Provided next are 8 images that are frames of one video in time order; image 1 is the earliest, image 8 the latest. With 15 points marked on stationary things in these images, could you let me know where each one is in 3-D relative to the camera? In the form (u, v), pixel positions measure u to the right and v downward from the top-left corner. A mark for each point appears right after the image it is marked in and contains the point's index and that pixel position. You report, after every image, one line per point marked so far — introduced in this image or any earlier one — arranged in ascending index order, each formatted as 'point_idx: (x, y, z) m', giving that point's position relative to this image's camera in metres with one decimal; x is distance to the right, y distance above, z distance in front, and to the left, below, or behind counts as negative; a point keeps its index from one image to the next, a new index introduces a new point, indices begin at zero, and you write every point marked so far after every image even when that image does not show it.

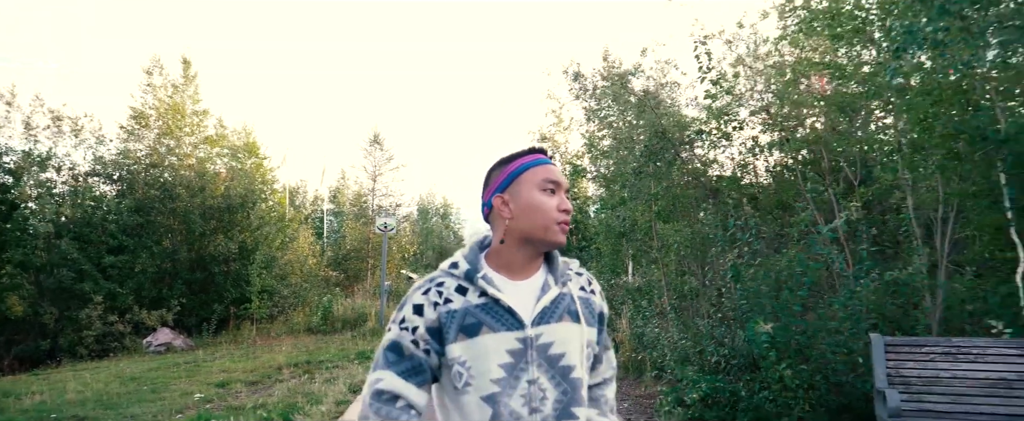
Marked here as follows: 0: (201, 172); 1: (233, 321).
0: (-7.8, +1.0, +14.7) m
1: (-6.8, -2.8, +15.1) m
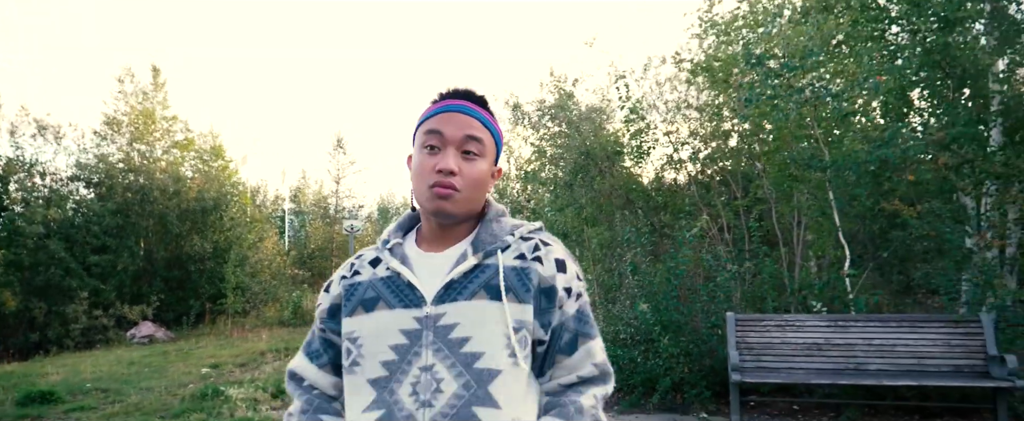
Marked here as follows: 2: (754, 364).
0: (-8.9, +0.9, +15.7) m
1: (-8.0, -2.9, +16.1) m
2: (+2.3, -1.4, +5.4) m
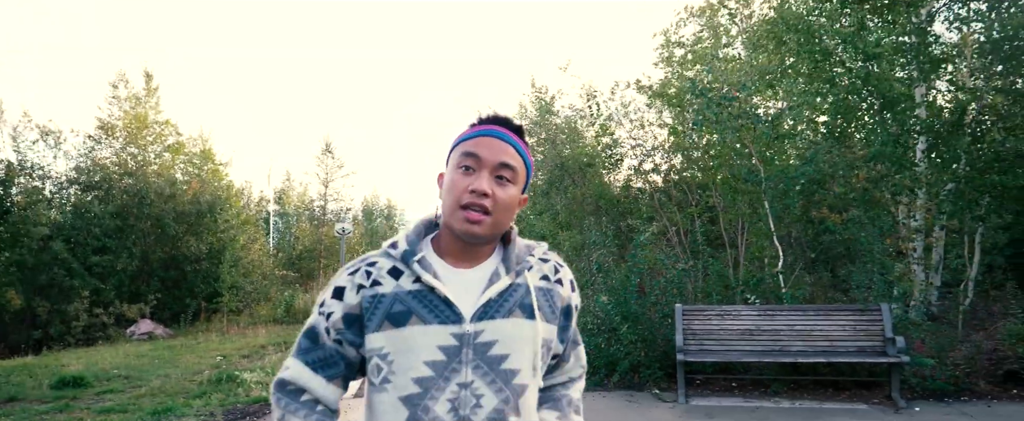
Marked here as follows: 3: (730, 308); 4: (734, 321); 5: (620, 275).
0: (-9.4, +0.8, +16.3) m
1: (-8.5, -3.0, +16.7) m
2: (+2.0, -1.5, +6.4) m
3: (+2.5, -1.1, +6.6) m
4: (+2.5, -1.2, +6.5) m
5: (+1.3, -0.8, +7.2) m
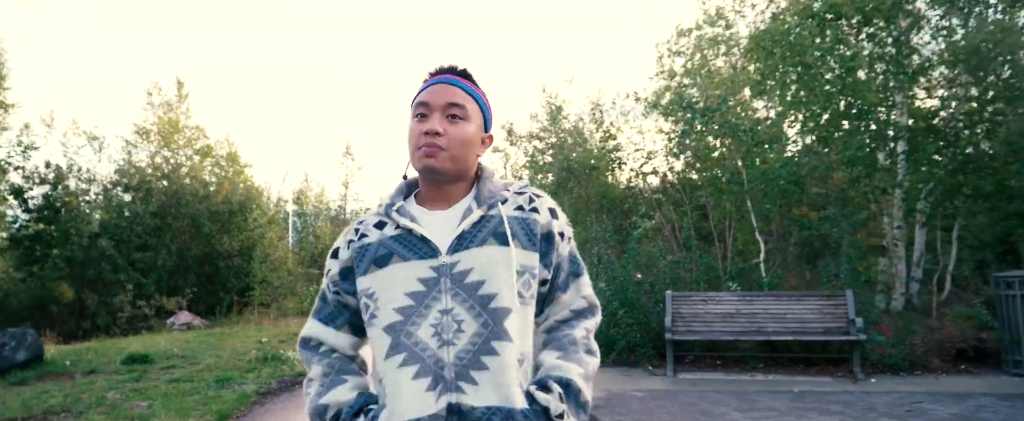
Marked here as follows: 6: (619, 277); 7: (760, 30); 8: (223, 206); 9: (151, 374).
0: (-9.1, +0.8, +17.4) m
1: (-8.2, -3.0, +17.8) m
2: (+2.2, -1.5, +7.3) m
3: (+2.6, -1.1, +7.5) m
4: (+2.6, -1.2, +7.4) m
5: (+1.5, -0.8, +8.1) m
6: (+1.5, -0.9, +8.0) m
7: (+4.7, +3.3, +11.0) m
8: (-8.5, +0.2, +17.5) m
9: (-4.9, -2.2, +7.9) m
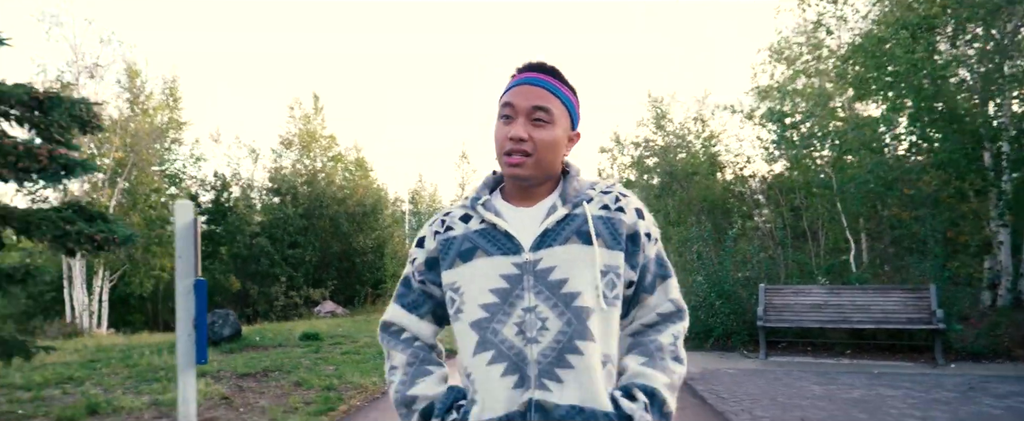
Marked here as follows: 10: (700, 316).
0: (-5.8, +0.8, +20.0) m
1: (-4.8, -3.0, +20.3) m
2: (+3.7, -1.5, +8.2) m
3: (+4.1, -1.1, +8.3) m
4: (+4.1, -1.2, +8.2) m
5: (+3.1, -0.8, +9.1) m
6: (+3.1, -0.9, +9.0) m
7: (+6.7, +3.3, +11.4) m
8: (-5.3, +0.1, +19.9) m
9: (-3.1, -2.3, +9.9) m
10: (+2.9, -1.6, +9.0) m
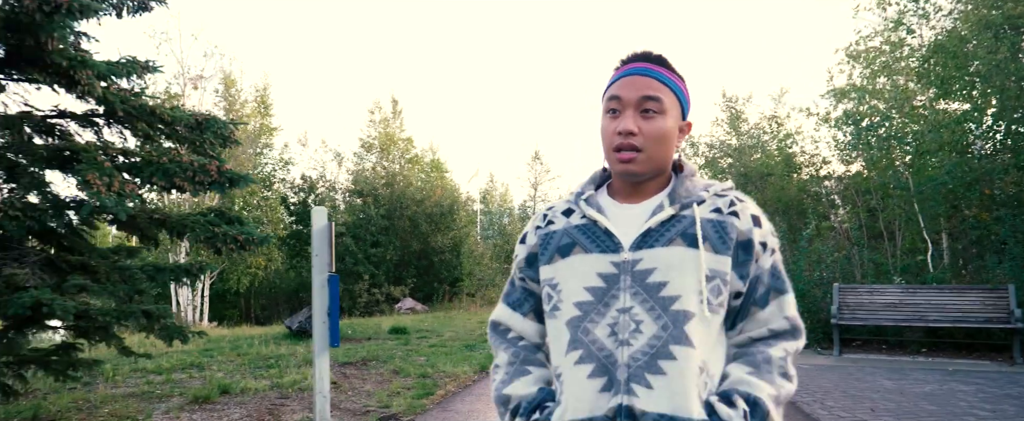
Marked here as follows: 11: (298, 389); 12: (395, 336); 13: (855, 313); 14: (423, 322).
0: (-3.5, +0.7, +21.1) m
1: (-2.4, -3.1, +21.2) m
2: (+4.8, -1.5, +8.3) m
3: (+5.2, -1.1, +8.4) m
4: (+5.2, -1.2, +8.3) m
5: (+4.3, -0.8, +9.3) m
6: (+4.3, -0.9, +9.2) m
7: (+8.0, +3.3, +11.2) m
8: (-2.9, 0.0, +20.9) m
9: (-1.8, -2.4, +10.8) m
10: (+4.0, -1.6, +9.2) m
11: (-2.5, -2.1, +7.0) m
12: (-2.3, -2.4, +11.3) m
13: (+4.8, -1.5, +8.3) m
14: (-2.1, -2.6, +13.6) m
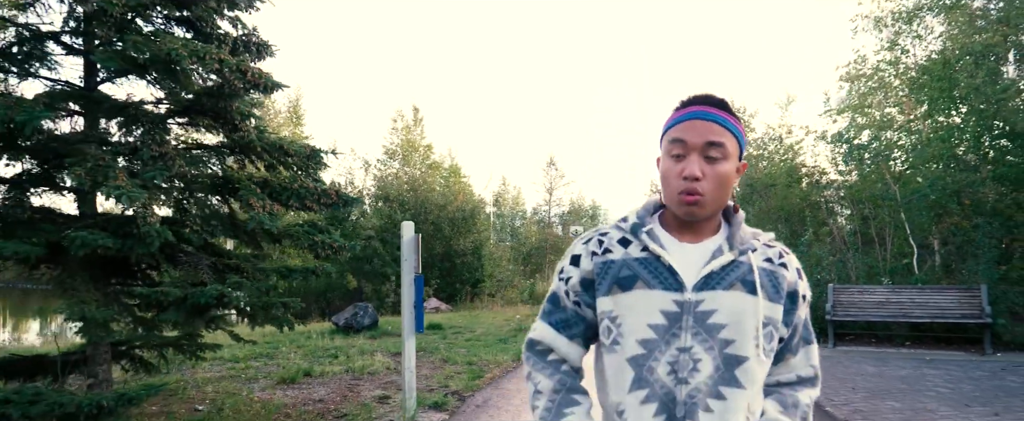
0: (-2.7, +0.5, +22.3) m
1: (-1.7, -3.3, +22.5) m
2: (+5.3, -1.7, +9.4) m
3: (+5.8, -1.3, +9.5) m
4: (+5.8, -1.4, +9.4) m
5: (+4.8, -1.0, +10.4) m
6: (+4.8, -1.1, +10.3) m
7: (+8.6, +3.1, +12.3) m
8: (-2.2, -0.2, +22.2) m
9: (-1.3, -2.6, +12.0) m
10: (+4.6, -1.8, +10.3) m
11: (-2.0, -2.3, +8.2) m
12: (-1.7, -2.6, +12.5) m
13: (+5.4, -1.6, +9.5) m
14: (-1.5, -2.7, +14.8) m
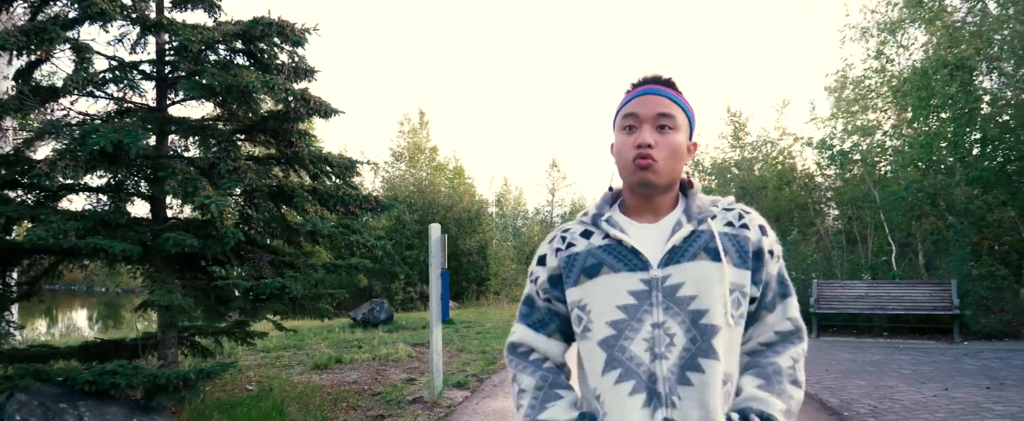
0: (-2.6, +0.5, +23.2) m
1: (-1.5, -3.3, +23.3) m
2: (+5.5, -1.7, +10.3) m
3: (+5.9, -1.3, +10.4) m
4: (+5.9, -1.4, +10.3) m
5: (+5.0, -1.0, +11.2) m
6: (+5.0, -1.1, +11.1) m
7: (+8.8, +3.1, +13.1) m
8: (-2.0, -0.2, +23.0) m
9: (-1.1, -2.6, +12.8) m
10: (+4.8, -1.8, +11.2) m
11: (-1.9, -2.3, +9.1) m
12: (-1.5, -2.6, +13.4) m
13: (+5.6, -1.6, +10.3) m
14: (-1.4, -2.8, +15.6) m
